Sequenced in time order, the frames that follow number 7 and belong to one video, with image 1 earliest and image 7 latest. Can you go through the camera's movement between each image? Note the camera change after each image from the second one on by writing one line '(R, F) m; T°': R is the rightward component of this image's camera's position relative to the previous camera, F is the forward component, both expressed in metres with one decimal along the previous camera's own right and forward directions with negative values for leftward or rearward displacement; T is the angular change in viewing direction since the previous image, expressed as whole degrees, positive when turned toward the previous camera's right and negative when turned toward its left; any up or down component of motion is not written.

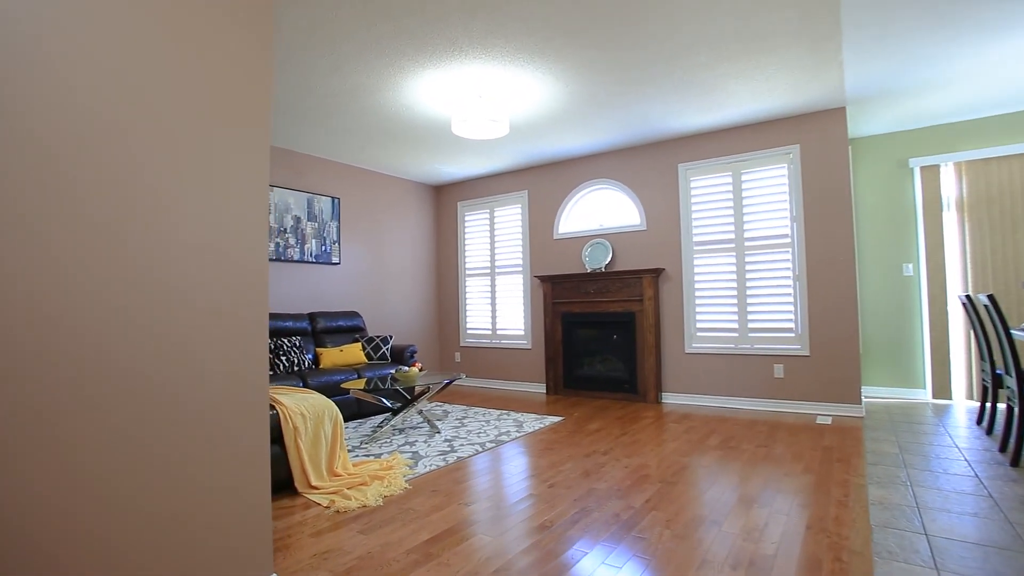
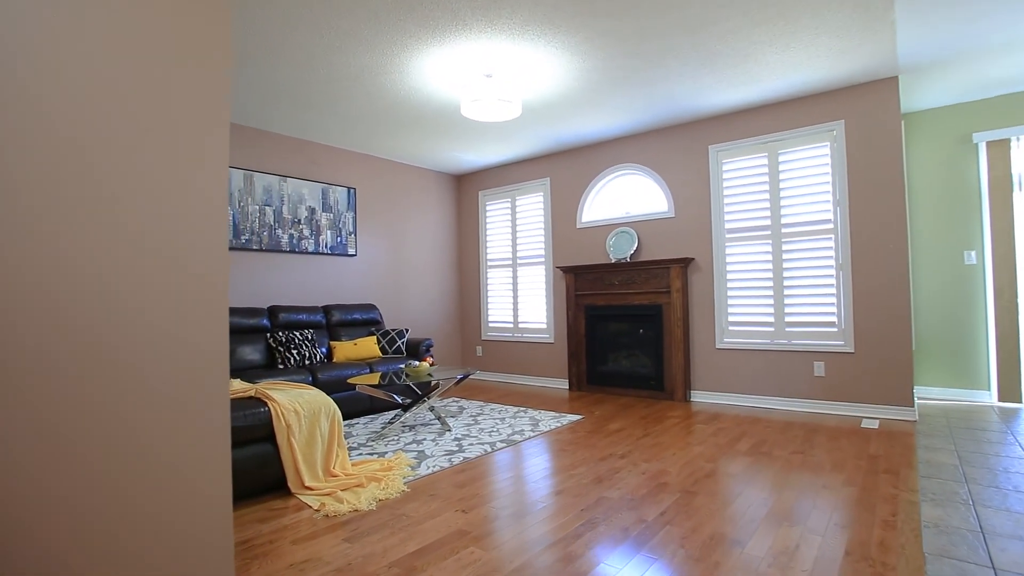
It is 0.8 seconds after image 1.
(+0.2, +0.2) m; -4°
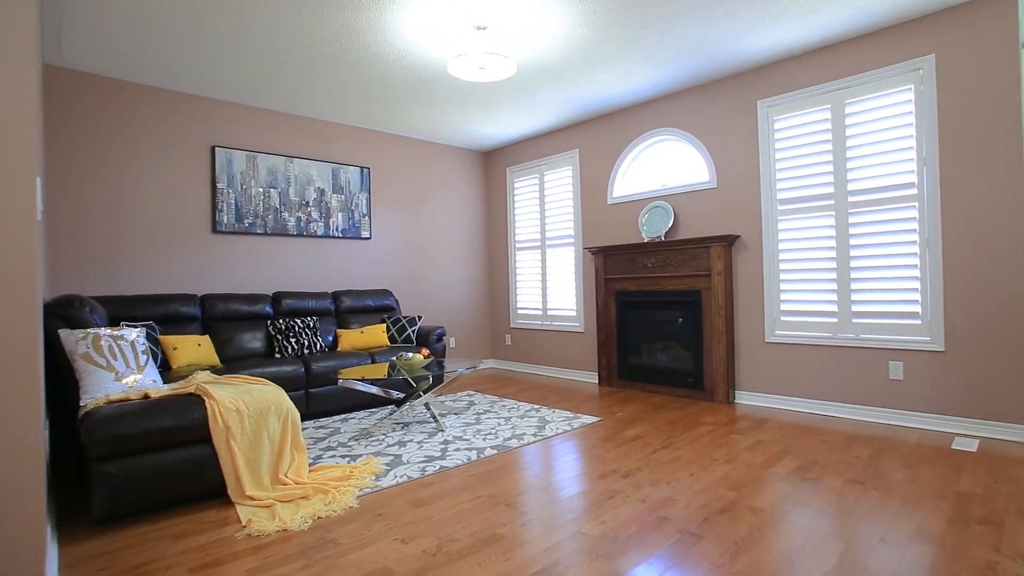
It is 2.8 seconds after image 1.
(+0.5, +0.6) m; -8°
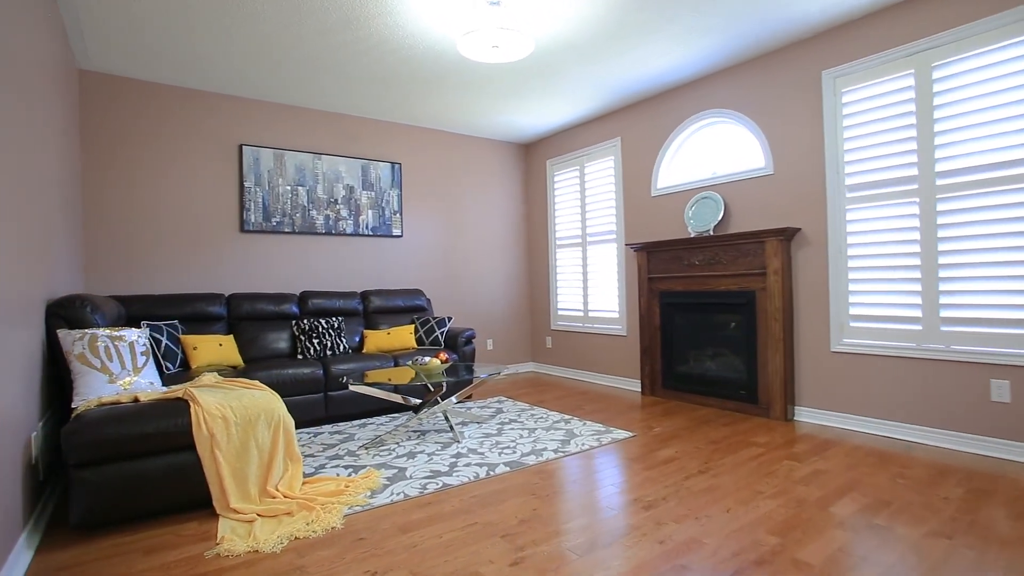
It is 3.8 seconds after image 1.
(+0.3, +0.3) m; -7°
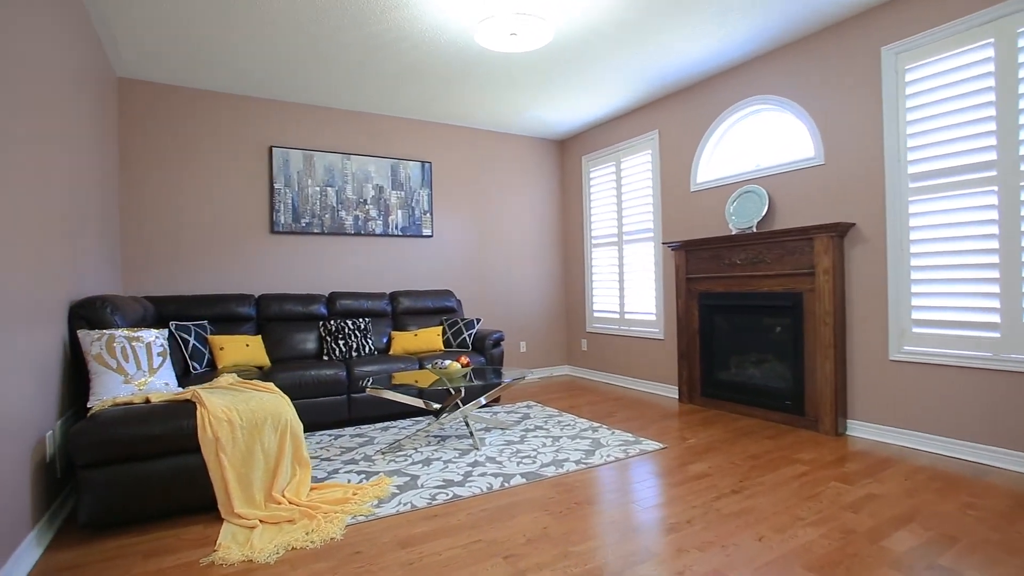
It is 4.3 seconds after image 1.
(+0.2, +0.2) m; -5°
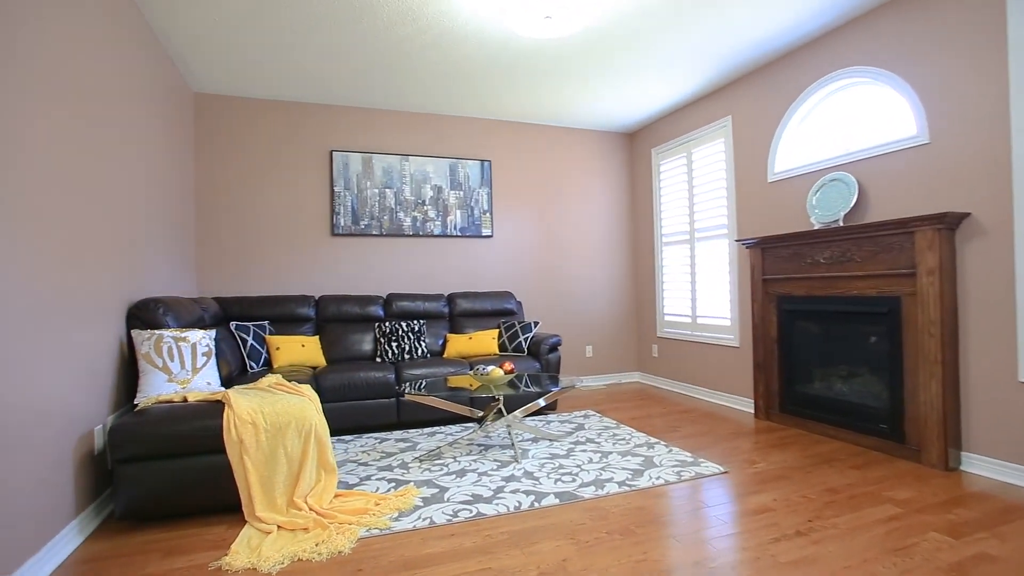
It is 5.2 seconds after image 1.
(+0.3, +0.2) m; -10°
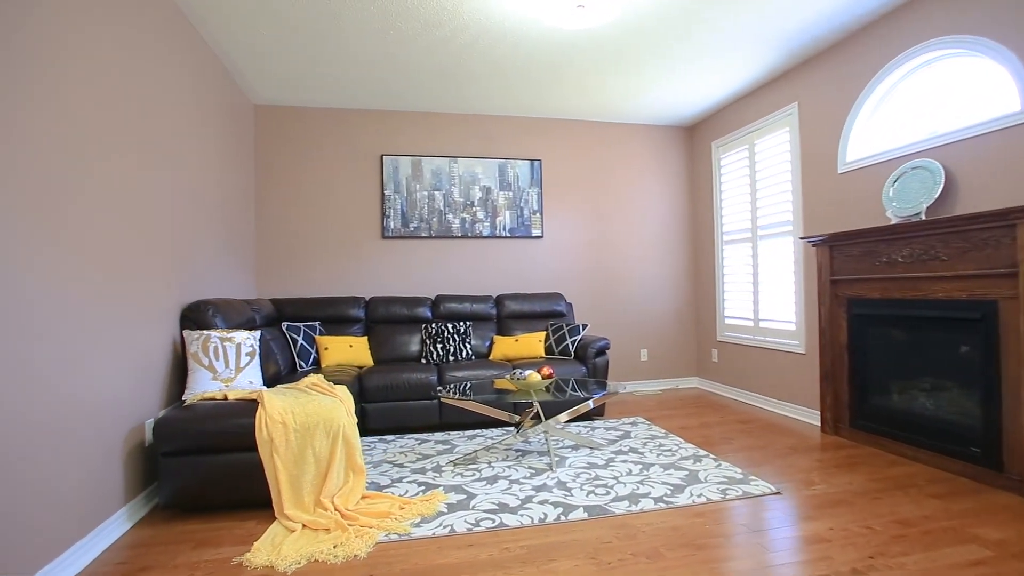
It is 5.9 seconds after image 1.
(+0.2, +0.1) m; -8°
